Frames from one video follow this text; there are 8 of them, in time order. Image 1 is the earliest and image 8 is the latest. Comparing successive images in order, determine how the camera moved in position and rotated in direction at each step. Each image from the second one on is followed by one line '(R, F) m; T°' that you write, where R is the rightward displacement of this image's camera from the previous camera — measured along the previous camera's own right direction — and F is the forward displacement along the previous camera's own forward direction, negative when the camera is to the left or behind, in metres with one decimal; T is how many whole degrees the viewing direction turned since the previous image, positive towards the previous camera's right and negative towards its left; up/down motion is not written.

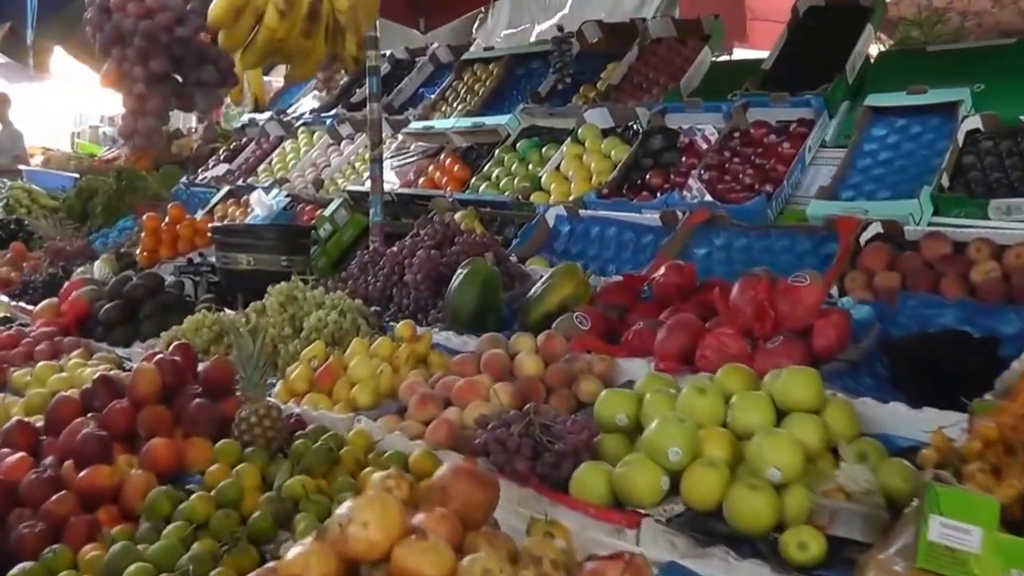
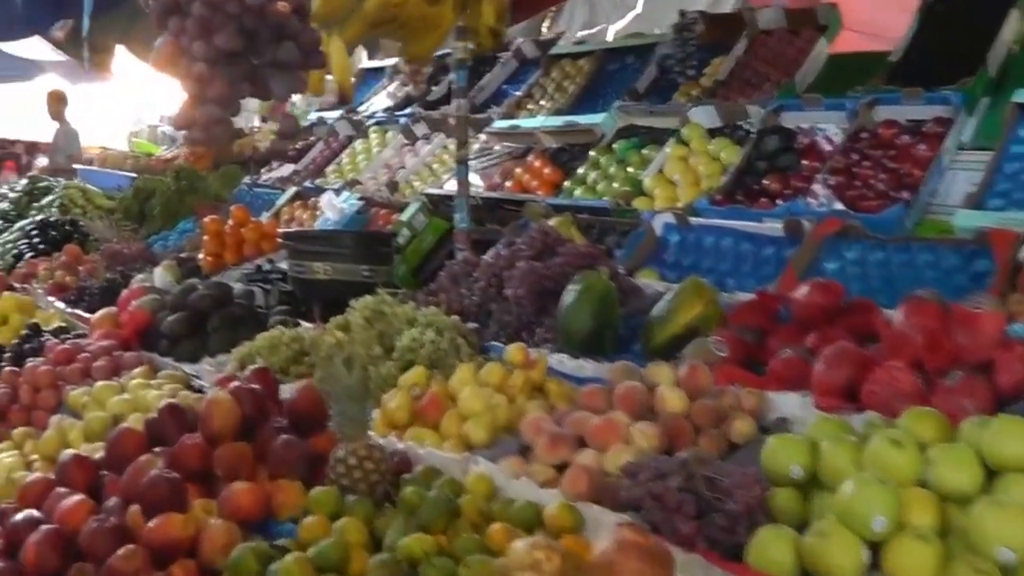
(-0.2, +0.4) m; -2°
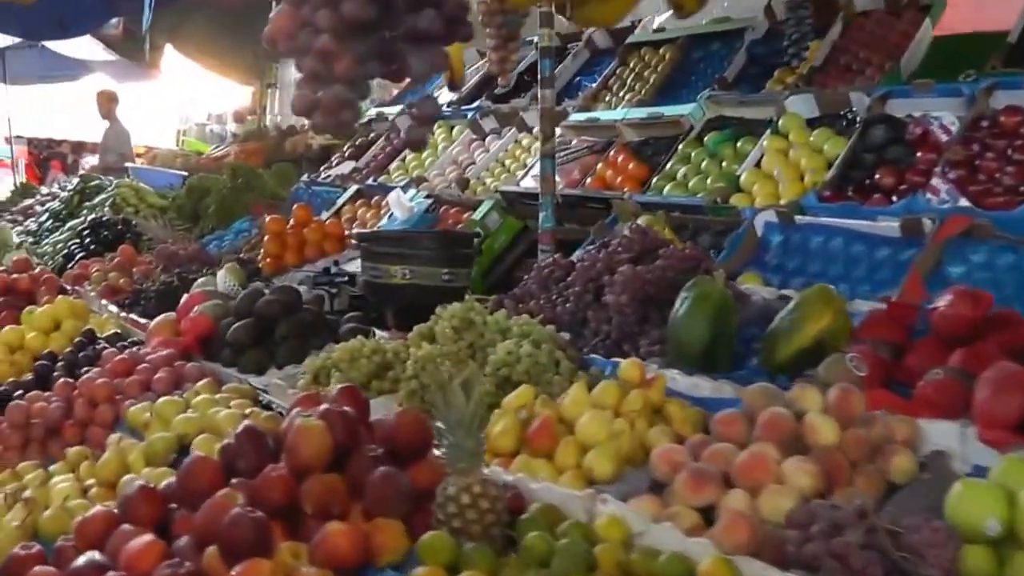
(-0.2, +0.3) m; -2°
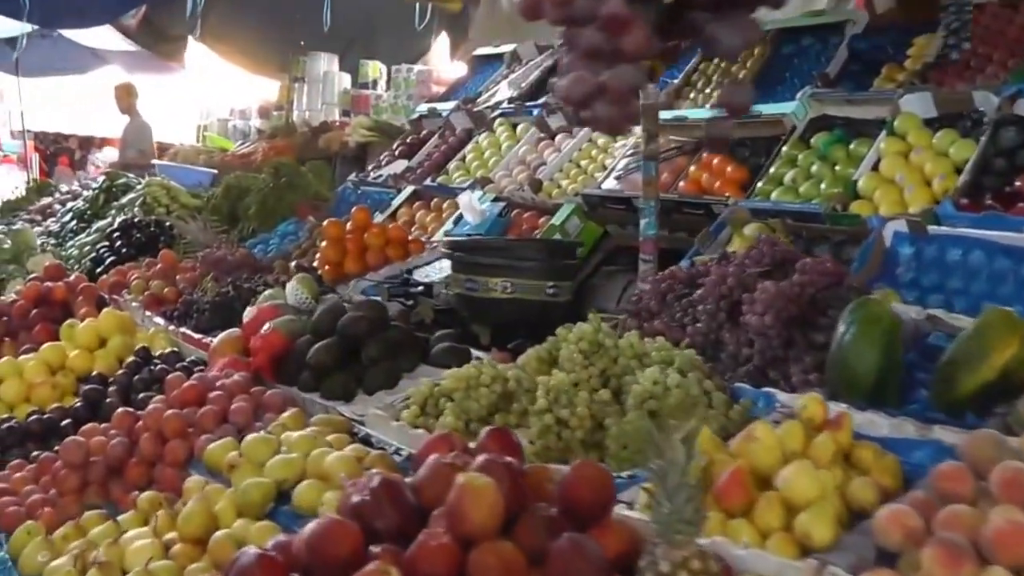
(-0.3, +0.4) m; 0°
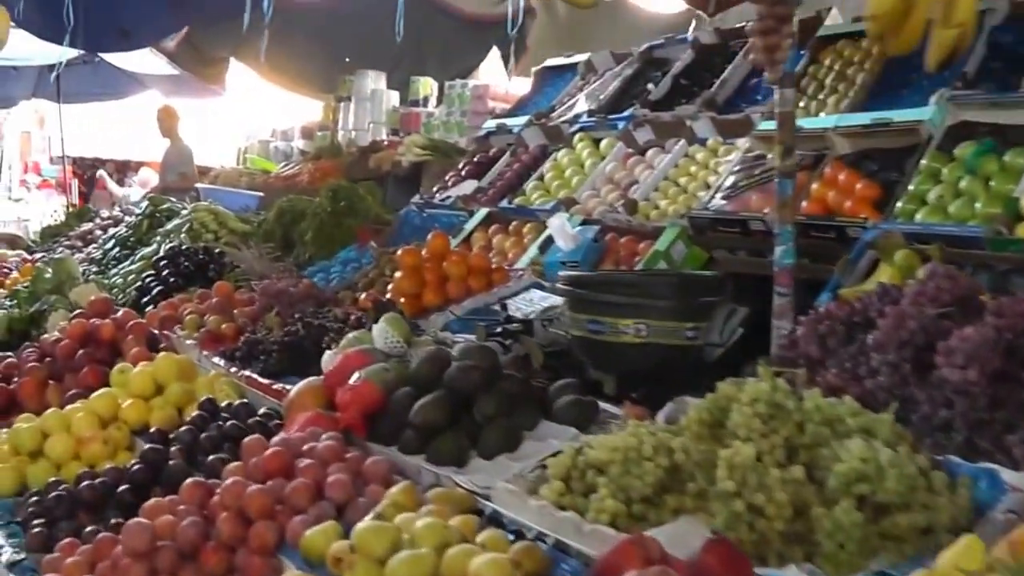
(-0.3, +0.5) m; -1°
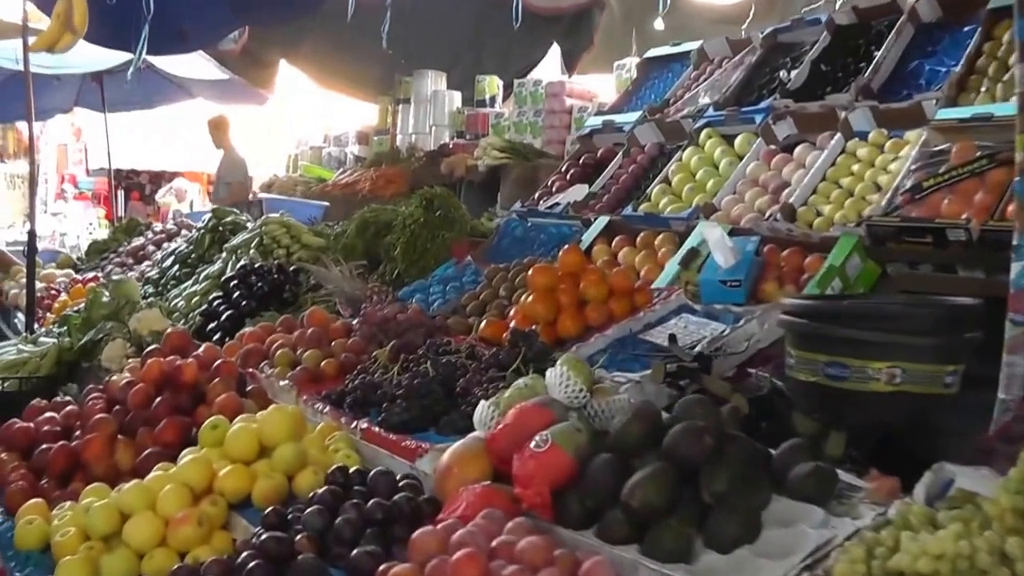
(-0.3, +0.6) m; -1°
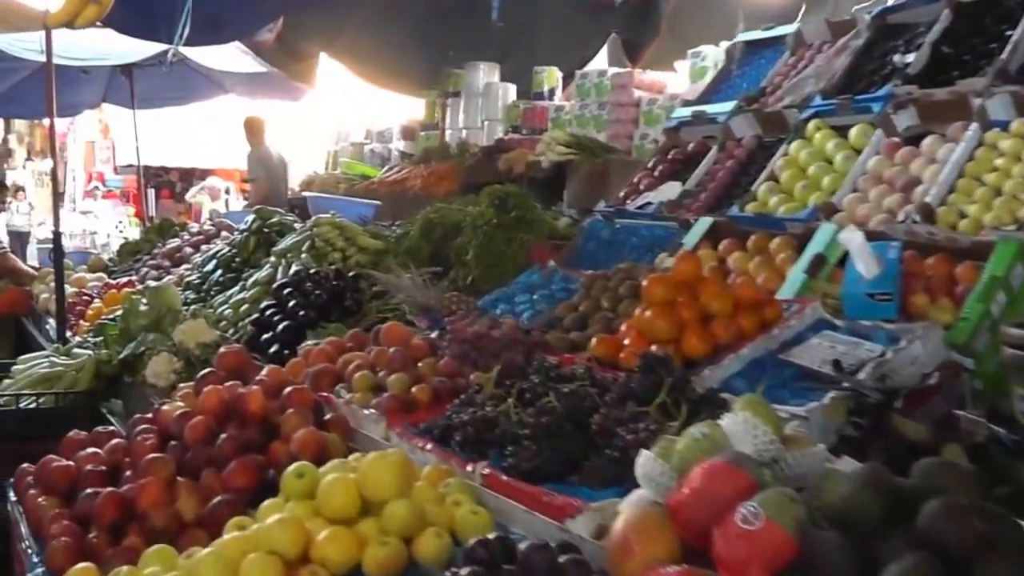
(-0.2, +0.4) m; -1°
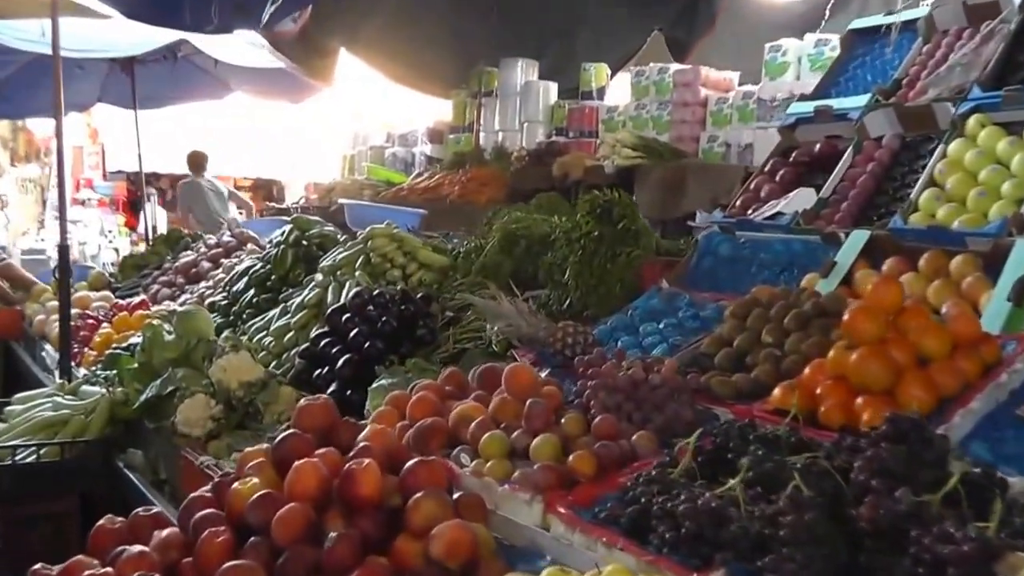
(-0.4, +0.6) m; +1°
